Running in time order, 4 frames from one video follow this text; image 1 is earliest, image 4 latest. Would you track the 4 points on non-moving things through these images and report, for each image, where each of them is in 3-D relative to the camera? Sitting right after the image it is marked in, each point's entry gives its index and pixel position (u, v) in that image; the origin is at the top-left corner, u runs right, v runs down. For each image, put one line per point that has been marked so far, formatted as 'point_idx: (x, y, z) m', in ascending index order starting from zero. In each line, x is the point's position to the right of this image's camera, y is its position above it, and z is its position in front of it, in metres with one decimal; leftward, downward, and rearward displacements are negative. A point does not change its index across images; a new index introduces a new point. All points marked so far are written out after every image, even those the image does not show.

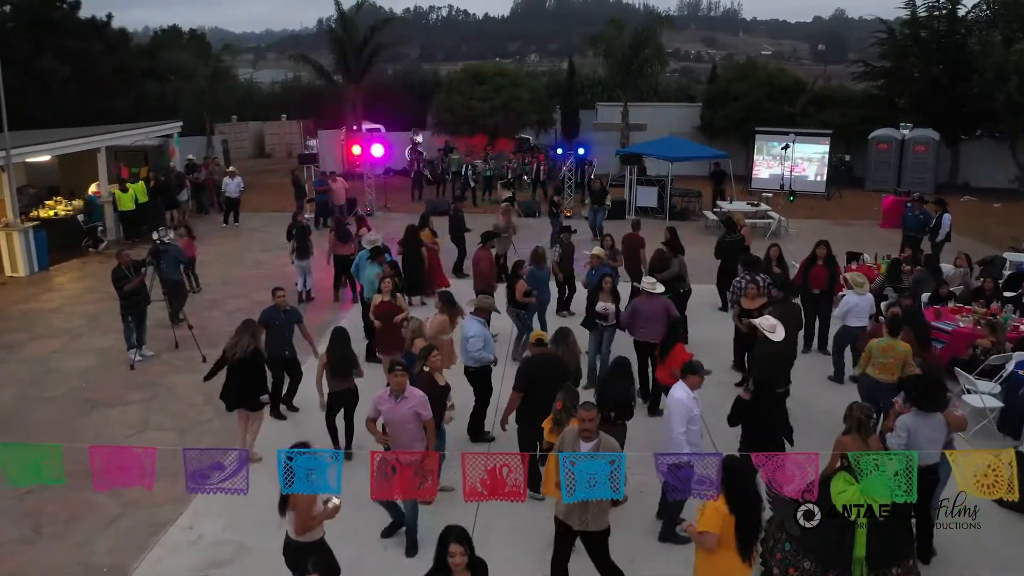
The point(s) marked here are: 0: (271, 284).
0: (-4.3, +0.1, +14.9) m
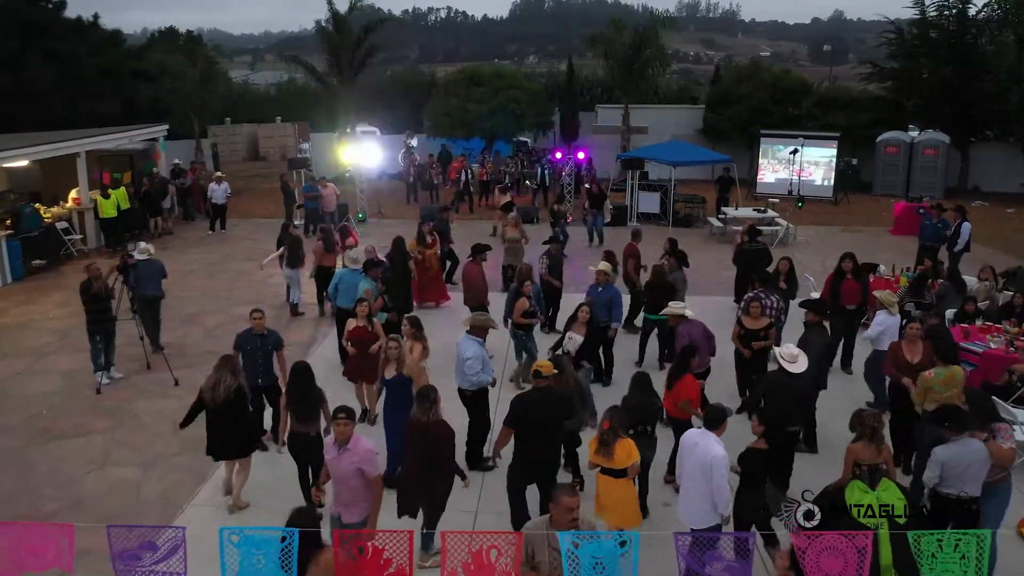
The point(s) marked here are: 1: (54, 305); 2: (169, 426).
0: (-4.3, -0.2, +14.1) m
1: (-7.5, -0.3, +13.8) m
2: (-3.6, -1.4, +8.8) m
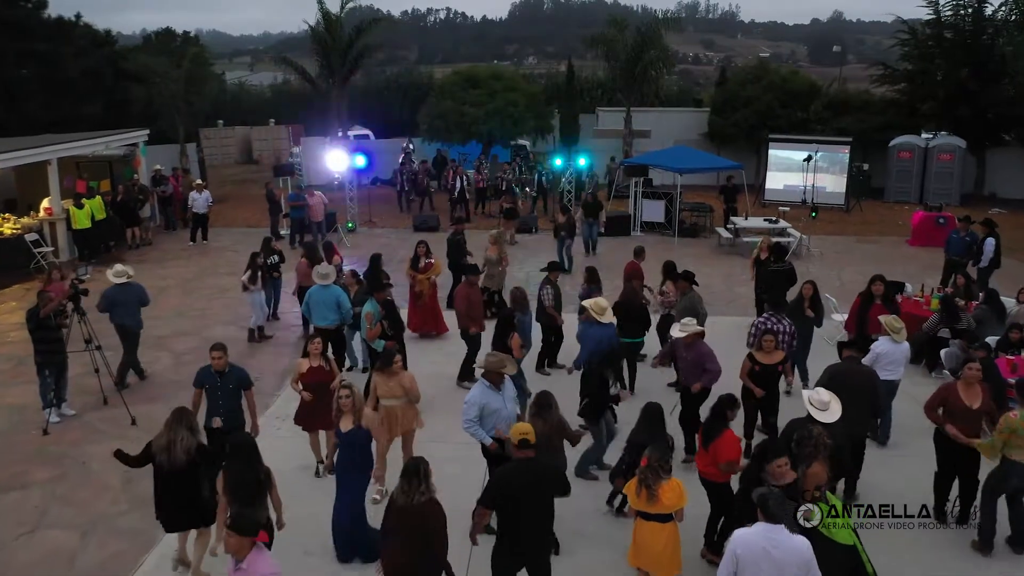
0: (-4.4, -0.5, +13.1) m
1: (-7.6, -0.6, +12.8) m
2: (-3.7, -1.7, +7.8) m
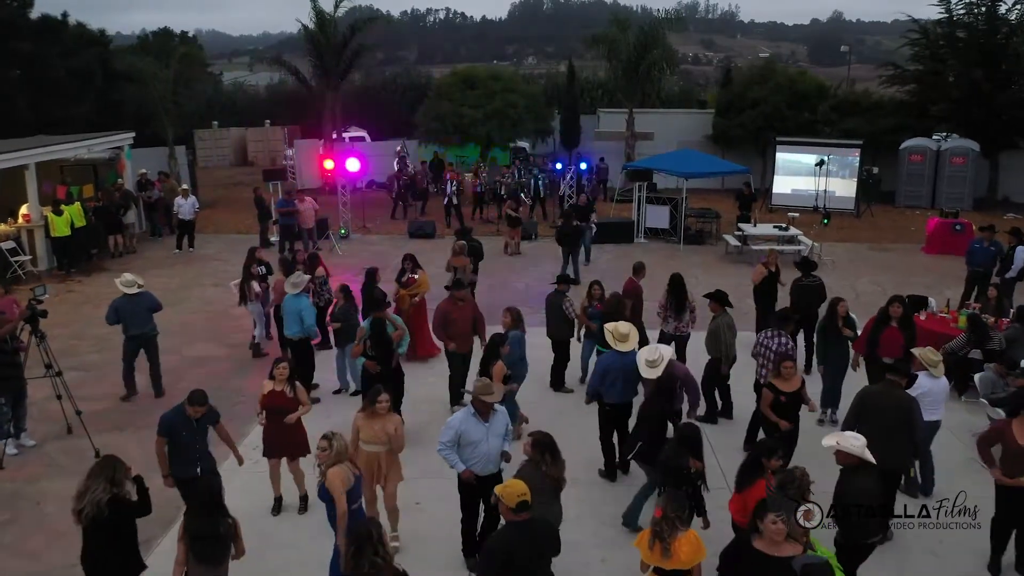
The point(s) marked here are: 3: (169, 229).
0: (-4.4, -0.7, +12.4) m
1: (-7.6, -0.8, +12.1) m
2: (-3.7, -1.9, +7.1) m
3: (-8.1, +1.4, +19.9) m
